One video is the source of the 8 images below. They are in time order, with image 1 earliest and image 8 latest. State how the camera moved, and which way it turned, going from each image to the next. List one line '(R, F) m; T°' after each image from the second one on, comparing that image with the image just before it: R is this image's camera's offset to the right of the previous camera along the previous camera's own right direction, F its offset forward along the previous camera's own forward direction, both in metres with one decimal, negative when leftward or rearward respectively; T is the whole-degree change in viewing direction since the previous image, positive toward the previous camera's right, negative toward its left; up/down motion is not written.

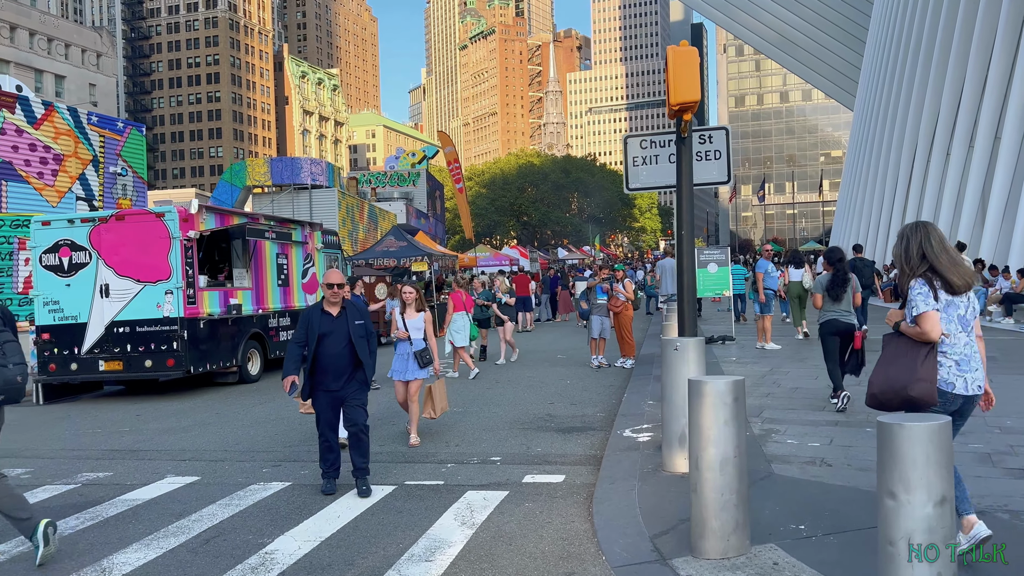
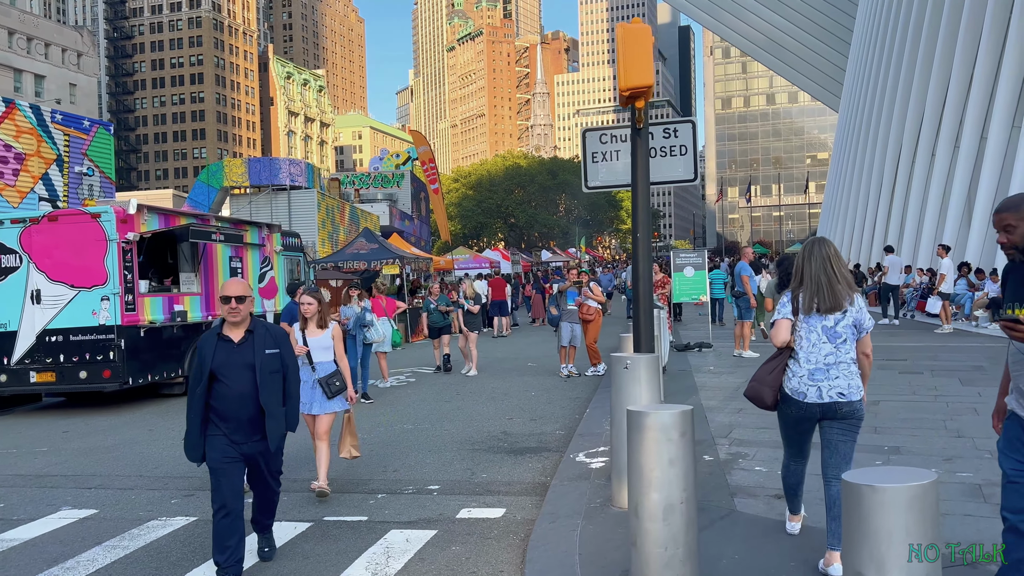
(+0.3, +0.6) m; +1°
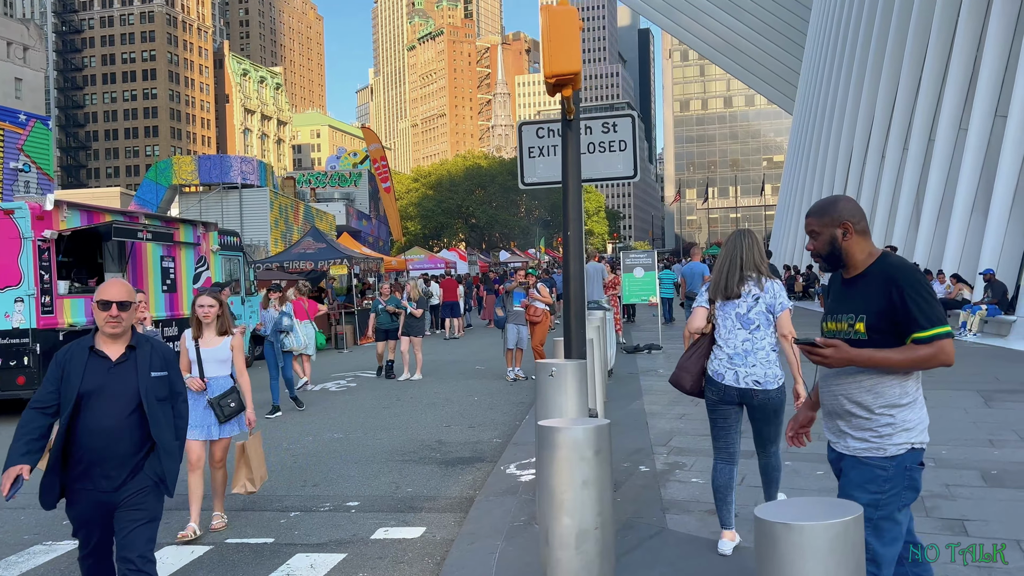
(+0.2, +0.3) m; +3°
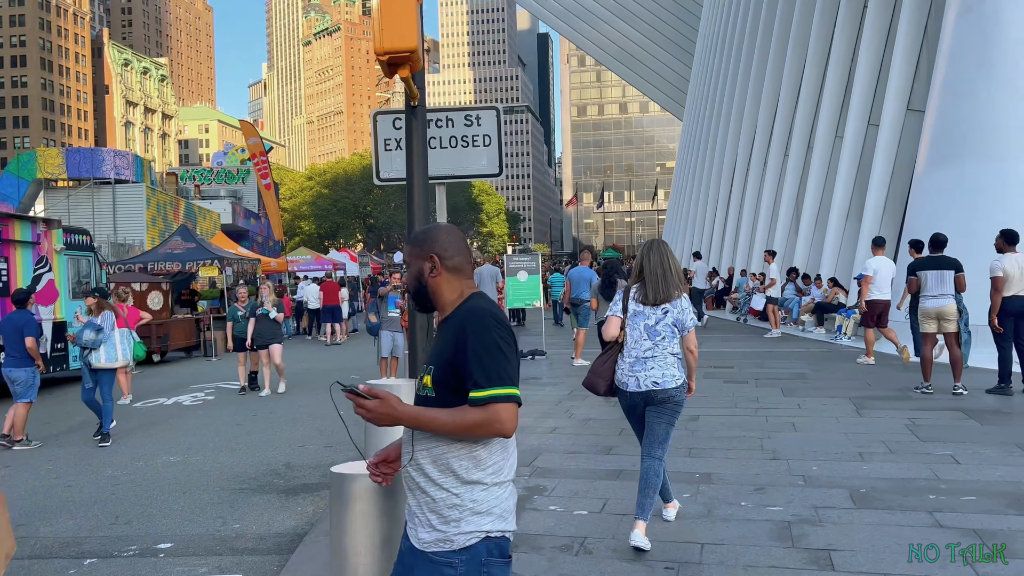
(+0.3, +0.5) m; +7°
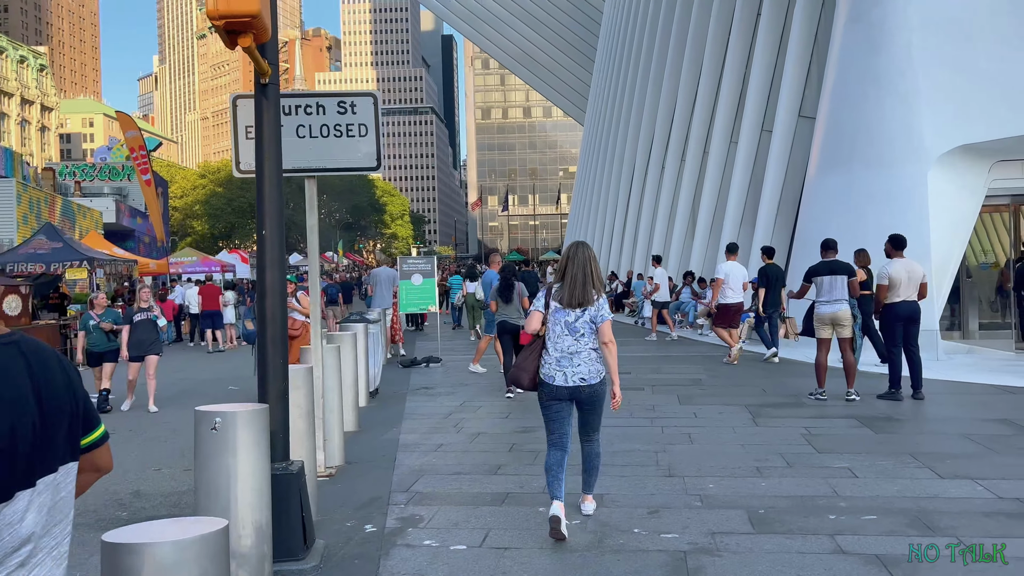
(+0.2, +0.5) m; +7°
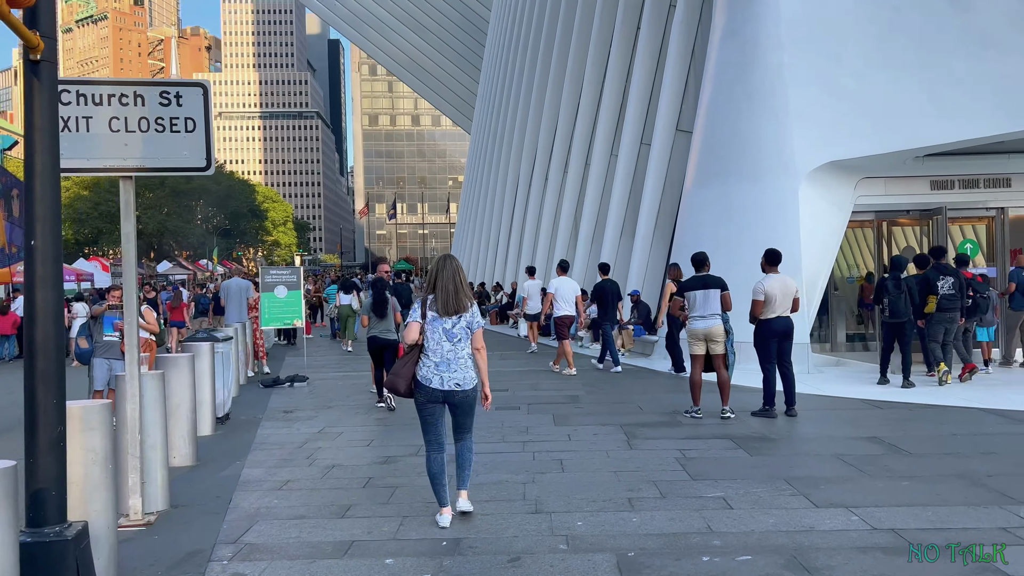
(+0.2, +0.5) m; +8°
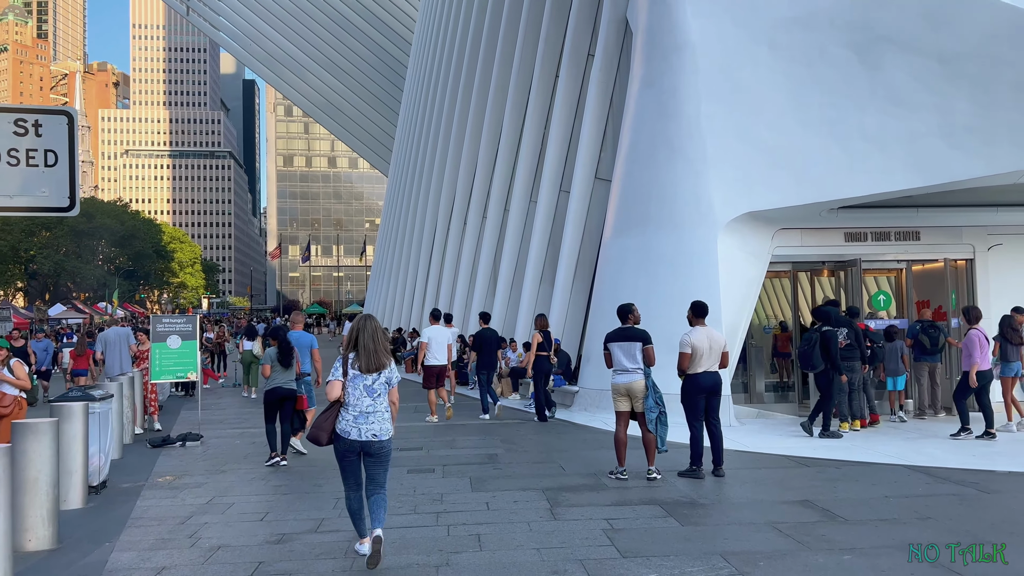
(0.0, +0.5) m; +6°
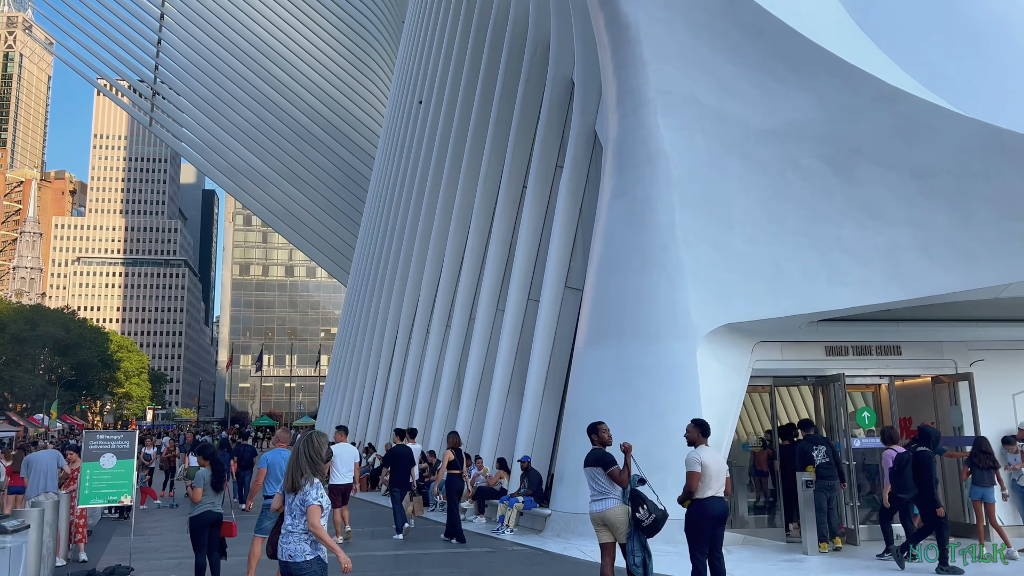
(-0.2, +0.6) m; +3°
